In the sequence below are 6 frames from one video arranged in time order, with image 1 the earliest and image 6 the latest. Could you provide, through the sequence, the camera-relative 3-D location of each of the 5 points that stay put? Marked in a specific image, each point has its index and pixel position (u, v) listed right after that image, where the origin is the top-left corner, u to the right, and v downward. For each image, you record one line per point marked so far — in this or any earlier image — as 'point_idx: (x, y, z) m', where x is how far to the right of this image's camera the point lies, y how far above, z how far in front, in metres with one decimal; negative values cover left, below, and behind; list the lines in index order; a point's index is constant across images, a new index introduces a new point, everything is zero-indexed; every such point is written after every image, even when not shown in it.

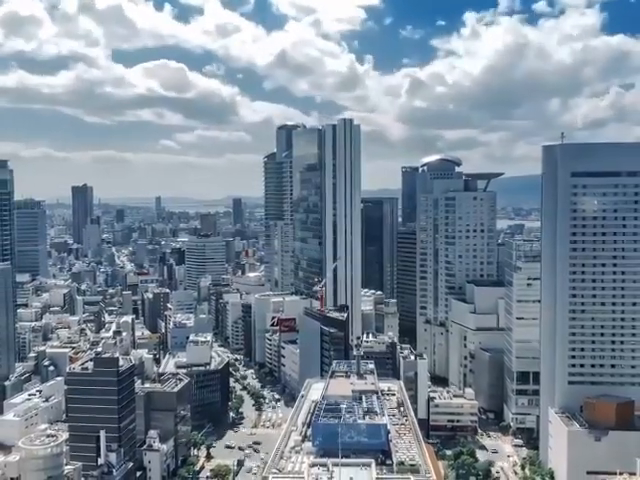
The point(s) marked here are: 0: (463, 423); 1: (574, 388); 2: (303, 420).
0: (+3.7, -4.7, +16.1) m
1: (+6.2, -3.6, +14.9) m
2: (-0.4, -4.2, +14.0) m
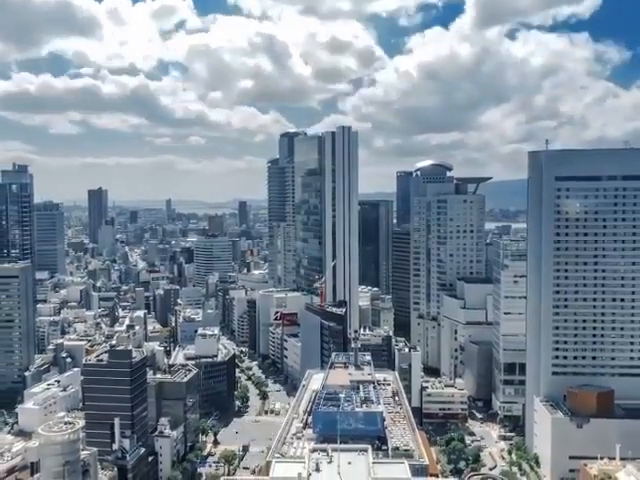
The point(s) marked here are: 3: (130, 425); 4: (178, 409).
0: (+3.7, -4.7, +17.1) m
1: (+6.2, -3.6, +16.0) m
2: (-0.4, -4.2, +15.0) m
3: (-4.7, -4.6, +15.3) m
4: (-3.9, -4.6, +17.0) m
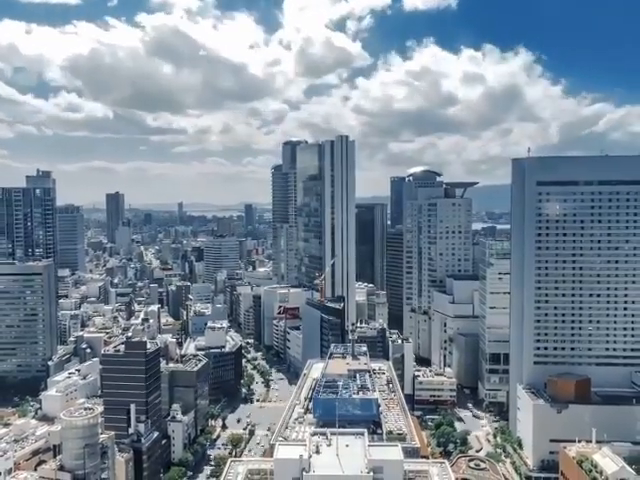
0: (+3.7, -4.7, +18.5) m
1: (+6.2, -3.6, +17.3) m
2: (-0.4, -4.2, +16.4) m
3: (-4.7, -4.6, +16.7) m
4: (-3.9, -4.6, +18.3) m
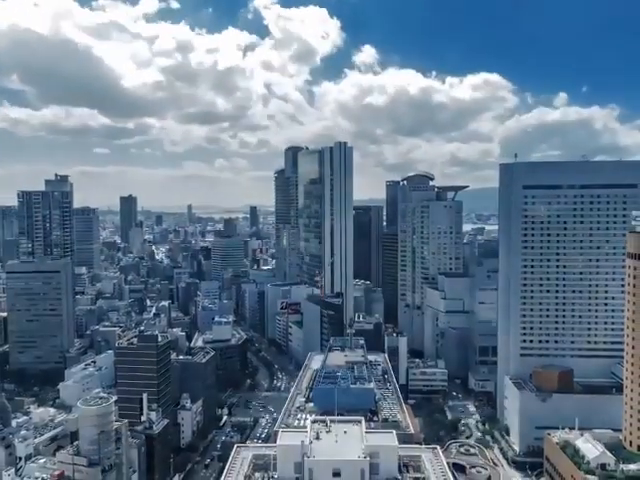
0: (+3.7, -4.7, +19.7) m
1: (+6.2, -3.6, +18.5) m
2: (-0.4, -4.1, +17.6) m
3: (-4.8, -4.6, +17.9) m
4: (-3.9, -4.6, +19.6) m
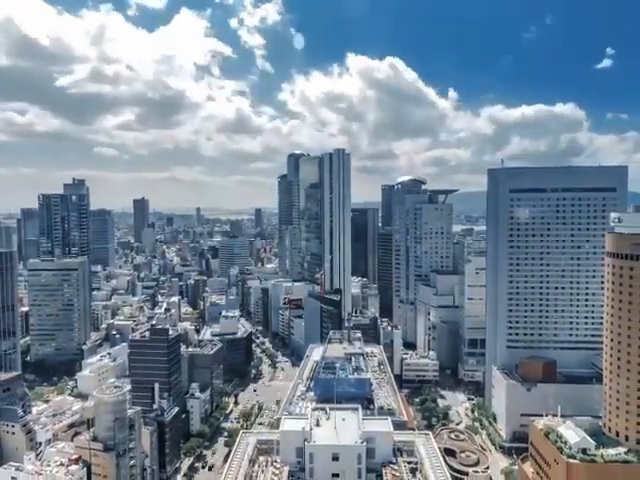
0: (+3.7, -4.7, +21.0) m
1: (+6.2, -3.6, +19.8) m
2: (-0.4, -4.1, +19.0) m
3: (-4.8, -4.6, +19.3) m
4: (-3.9, -4.6, +20.9) m
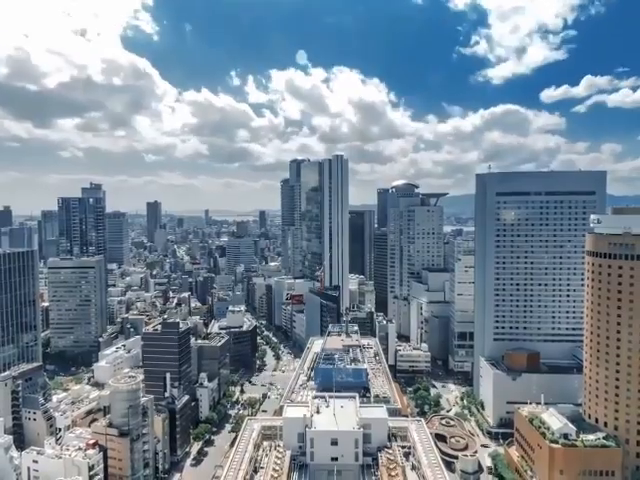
0: (+3.7, -4.7, +22.5) m
1: (+6.2, -3.6, +21.3) m
2: (-0.4, -4.1, +20.5) m
3: (-4.8, -4.6, +20.8) m
4: (-3.9, -4.6, +22.4) m
